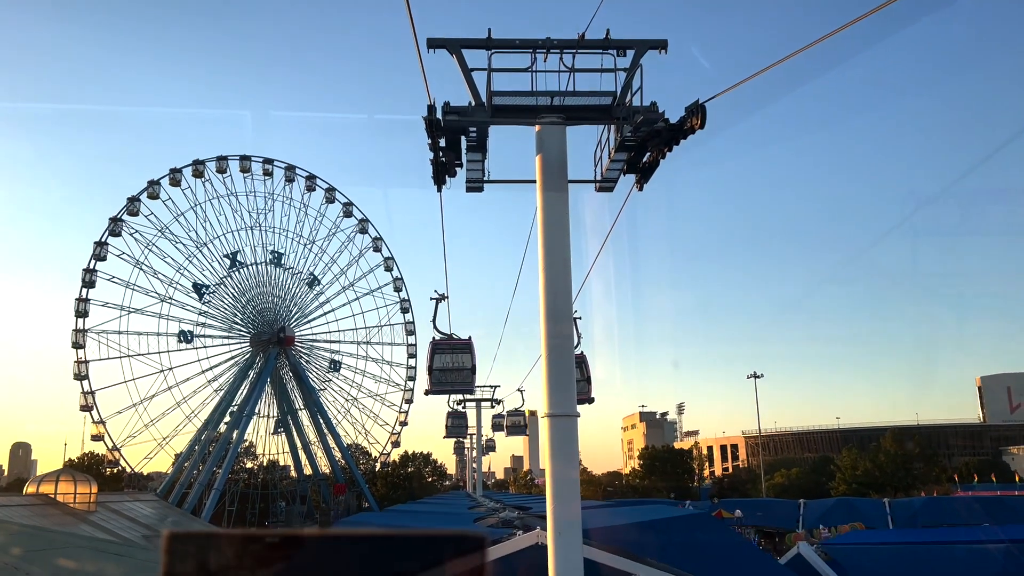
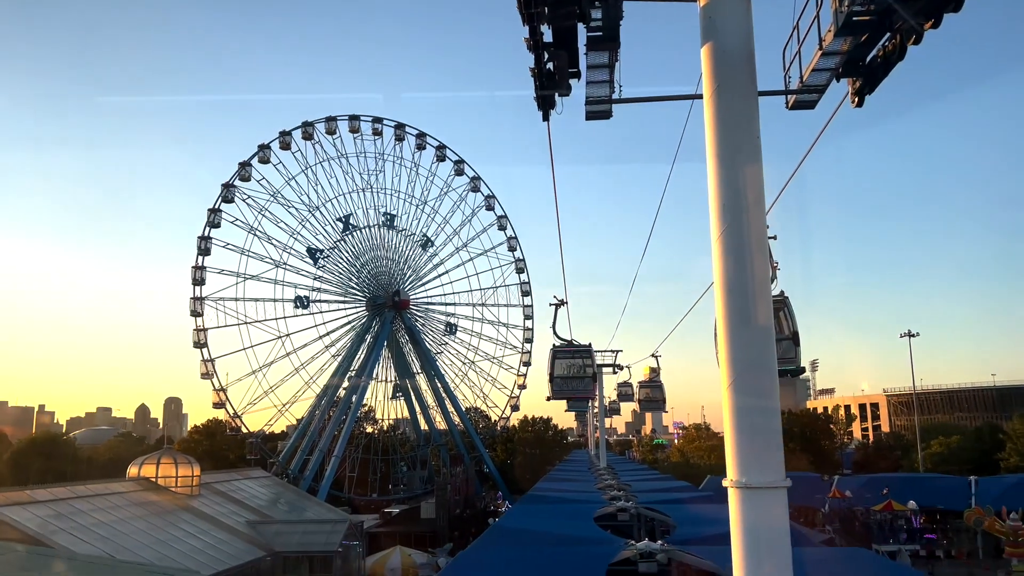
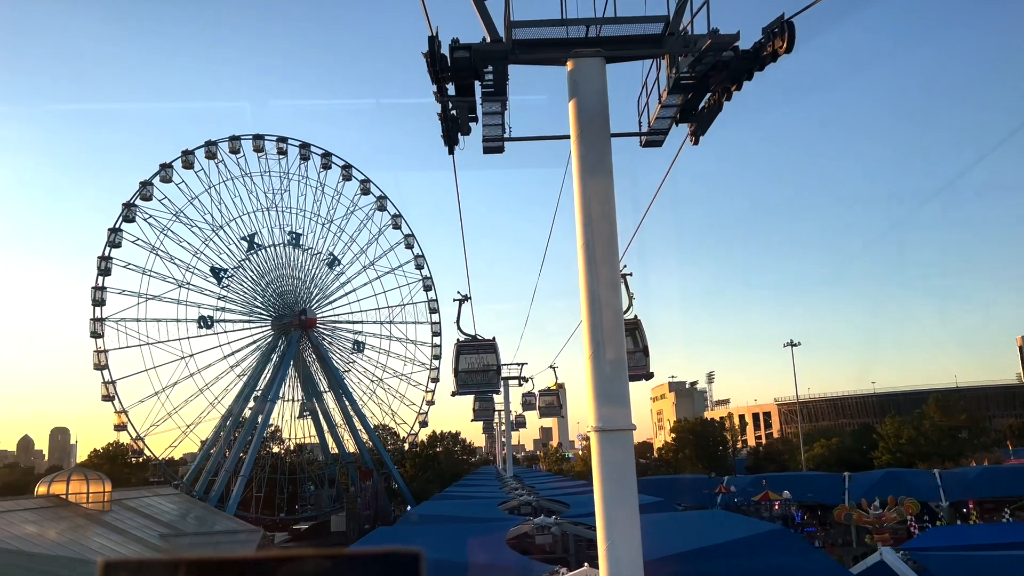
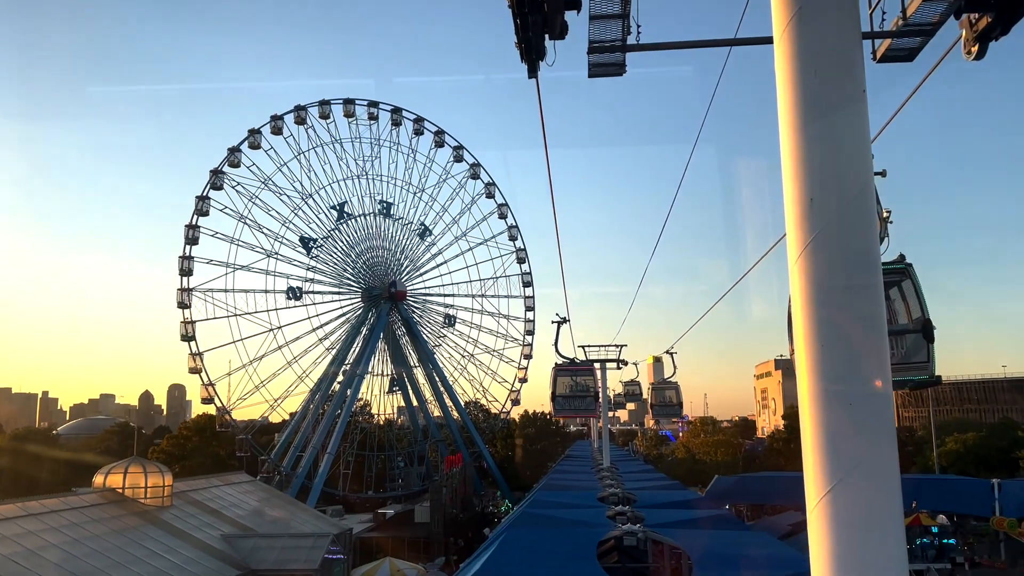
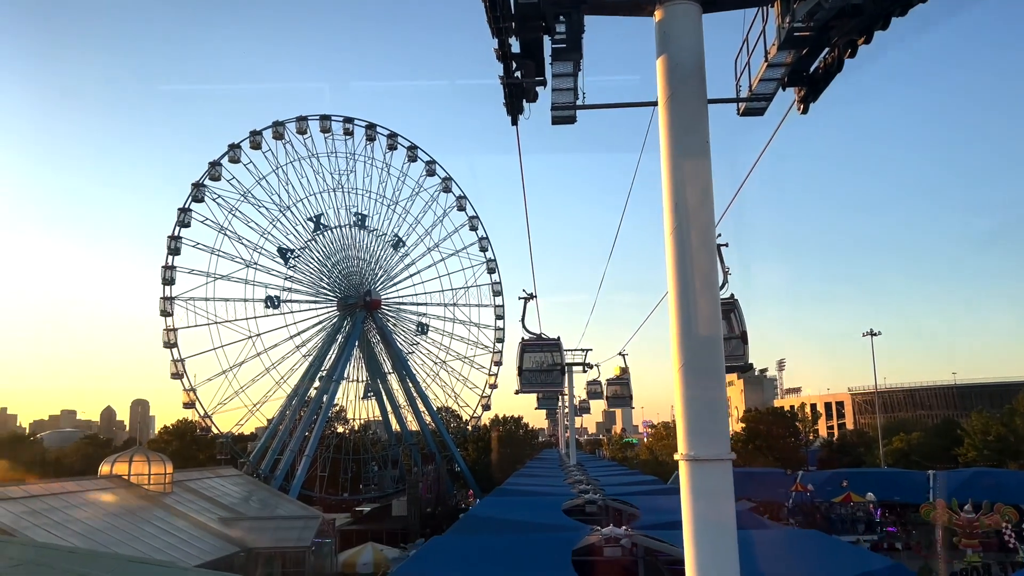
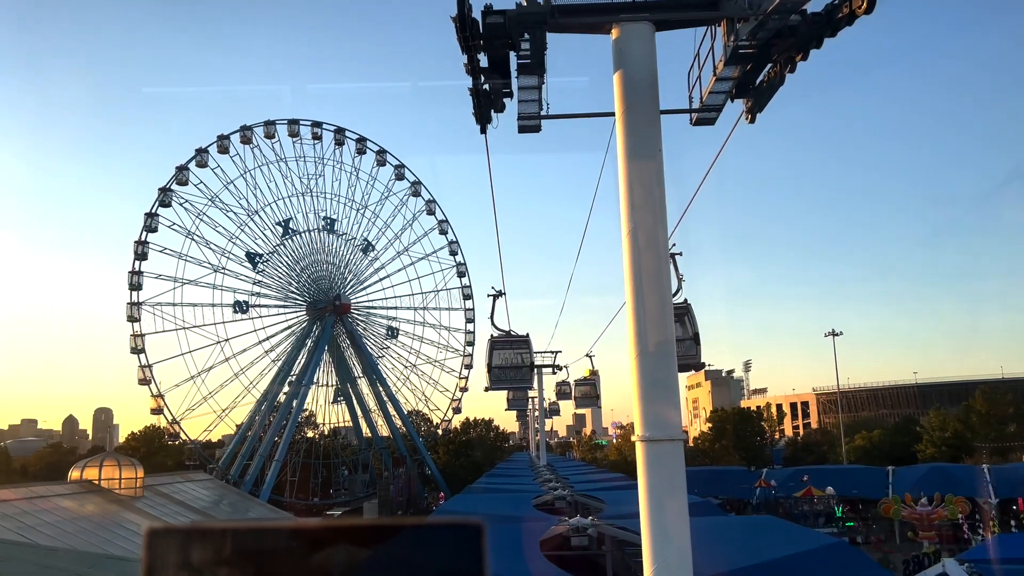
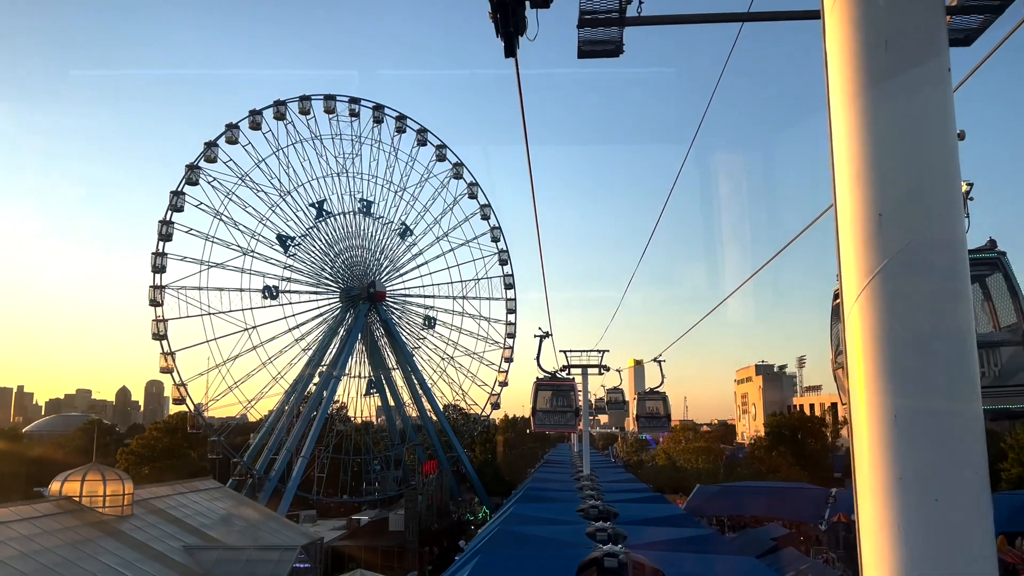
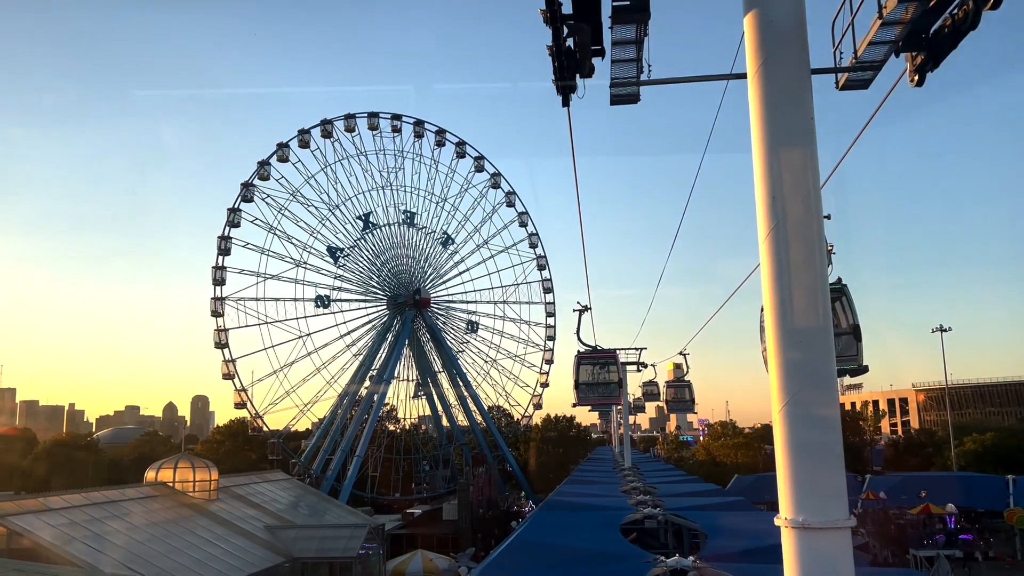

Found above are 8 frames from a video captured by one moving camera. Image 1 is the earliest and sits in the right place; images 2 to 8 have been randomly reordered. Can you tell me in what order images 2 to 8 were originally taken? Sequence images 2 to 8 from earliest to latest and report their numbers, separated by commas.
3, 6, 5, 2, 8, 4, 7
